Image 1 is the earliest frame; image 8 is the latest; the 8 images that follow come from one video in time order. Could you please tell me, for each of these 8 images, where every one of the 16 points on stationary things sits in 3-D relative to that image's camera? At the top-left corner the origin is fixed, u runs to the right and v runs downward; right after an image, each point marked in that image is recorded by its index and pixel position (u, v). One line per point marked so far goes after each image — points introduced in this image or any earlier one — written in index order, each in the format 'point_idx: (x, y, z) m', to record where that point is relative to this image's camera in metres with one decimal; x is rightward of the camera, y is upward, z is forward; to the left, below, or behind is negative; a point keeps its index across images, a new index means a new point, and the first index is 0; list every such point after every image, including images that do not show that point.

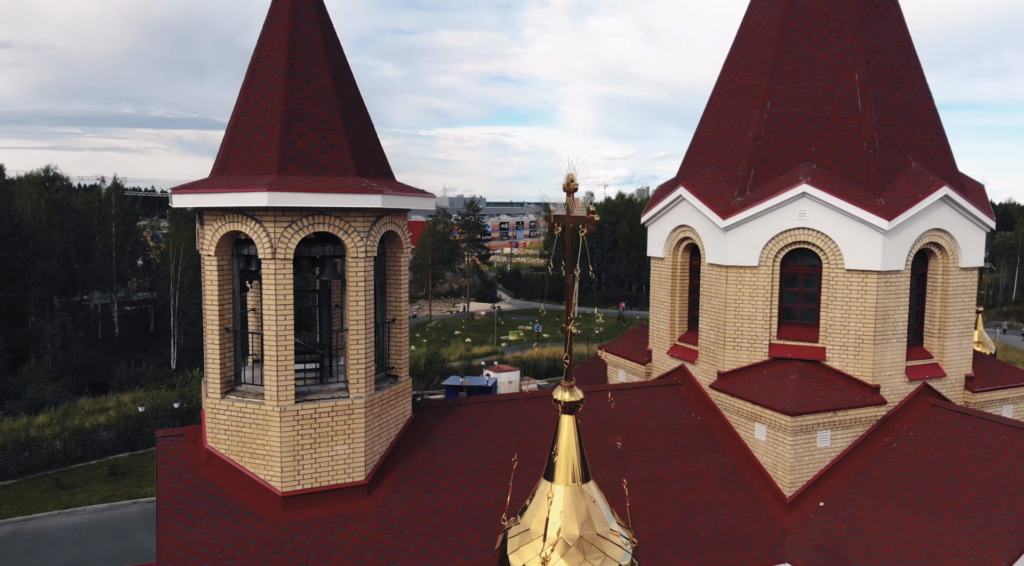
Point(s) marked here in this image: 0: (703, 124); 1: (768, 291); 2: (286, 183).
0: (+3.5, +3.0, +13.2) m
1: (+4.1, -0.1, +11.4) m
2: (-2.8, +1.2, +8.9) m
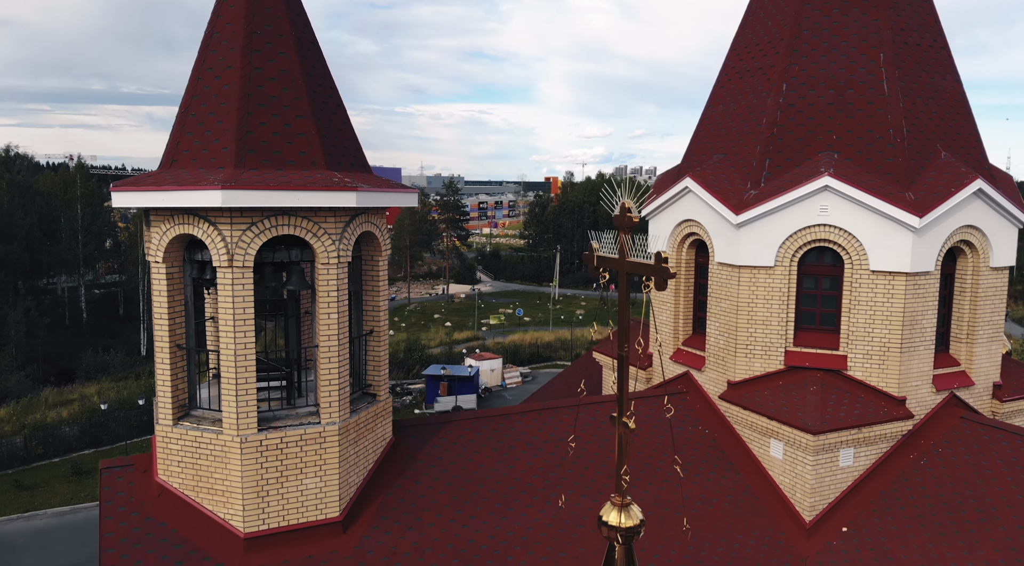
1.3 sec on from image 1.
0: (+3.4, +3.0, +12.1) m
1: (+4.0, -0.2, +10.4) m
2: (-2.9, +1.1, +7.7) m
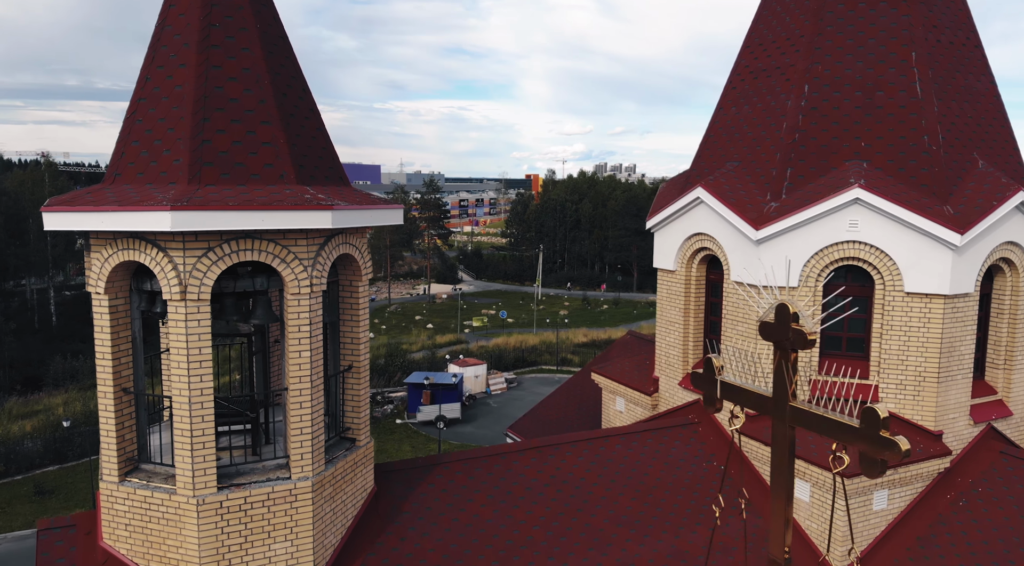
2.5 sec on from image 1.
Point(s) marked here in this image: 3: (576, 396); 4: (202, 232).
0: (+3.2, +2.7, +11.1) m
1: (+3.9, -0.5, +9.4) m
2: (-2.9, +0.8, +6.5) m
3: (+1.3, -2.3, +14.9) m
4: (-2.8, +0.5, +6.5) m
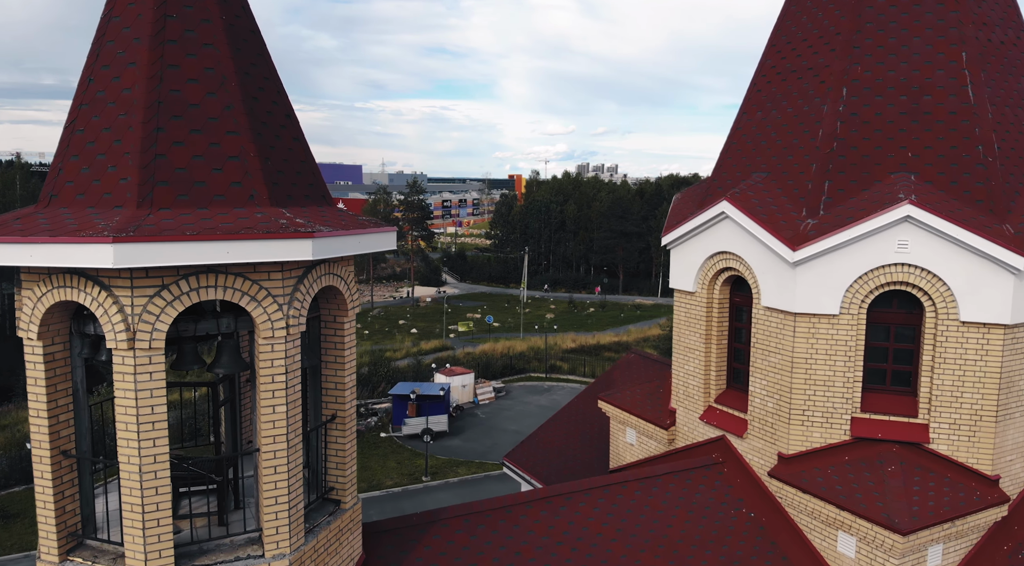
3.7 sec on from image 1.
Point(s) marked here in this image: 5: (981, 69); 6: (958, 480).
0: (+3.3, +2.4, +10.0) m
1: (+4.0, -0.8, +8.4) m
2: (-2.7, +0.4, +5.3) m
3: (+1.3, -2.6, +13.8) m
4: (-2.7, +0.1, +5.4) m
5: (+5.6, +2.6, +8.6) m
6: (+5.1, -2.2, +8.1) m
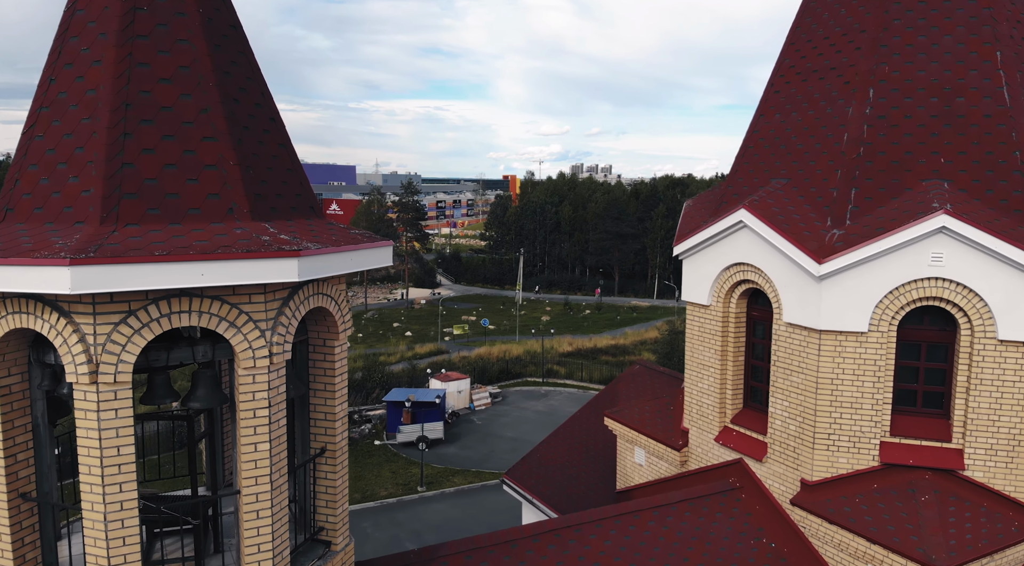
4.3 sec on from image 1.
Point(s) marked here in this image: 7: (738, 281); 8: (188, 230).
0: (+3.3, +2.2, +9.5) m
1: (+4.0, -0.9, +7.9) m
2: (-2.6, +0.3, +4.7) m
3: (+1.3, -2.8, +13.2) m
4: (-2.6, 0.0, +4.7) m
5: (+5.7, +2.4, +8.0) m
6: (+5.1, -2.4, +7.6) m
7: (+2.8, 0.0, +8.9) m
8: (-2.3, +0.4, +5.1) m
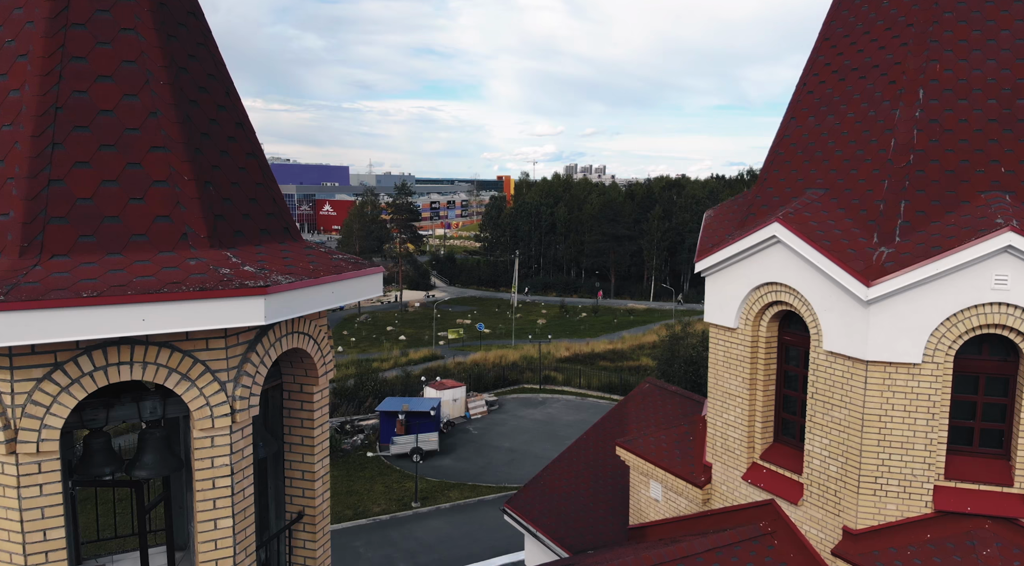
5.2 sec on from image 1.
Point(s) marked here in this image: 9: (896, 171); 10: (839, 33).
0: (+3.4, +2.0, +8.6) m
1: (+4.1, -1.2, +7.0) m
2: (-2.5, 0.0, +3.8) m
3: (+1.3, -3.1, +12.3) m
4: (-2.5, -0.3, +3.8) m
5: (+5.7, +2.2, +7.1) m
6: (+5.2, -2.6, +6.7) m
7: (+2.9, -0.2, +8.0) m
8: (-2.2, +0.1, +4.1) m
9: (+3.9, +1.1, +7.3) m
10: (+3.8, +2.9, +8.4) m
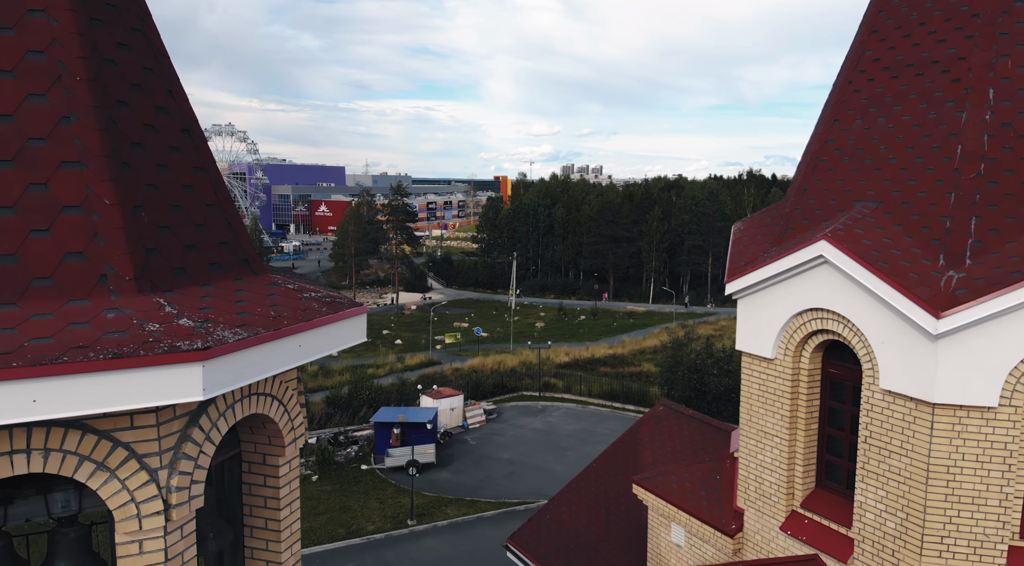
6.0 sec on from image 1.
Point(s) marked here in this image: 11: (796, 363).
0: (+3.4, +1.7, +7.6) m
1: (+4.2, -1.4, +6.0) m
2: (-2.4, -0.3, +2.8) m
3: (+1.4, -3.3, +11.3) m
4: (-2.4, -0.6, +2.8) m
5: (+5.8, +1.9, +6.2) m
6: (+5.3, -2.9, +5.7) m
7: (+3.0, -0.5, +7.0) m
8: (-2.1, -0.1, +3.1) m
9: (+4.0, +0.9, +6.3) m
10: (+3.9, +2.7, +7.4) m
11: (+2.9, -0.8, +7.2) m
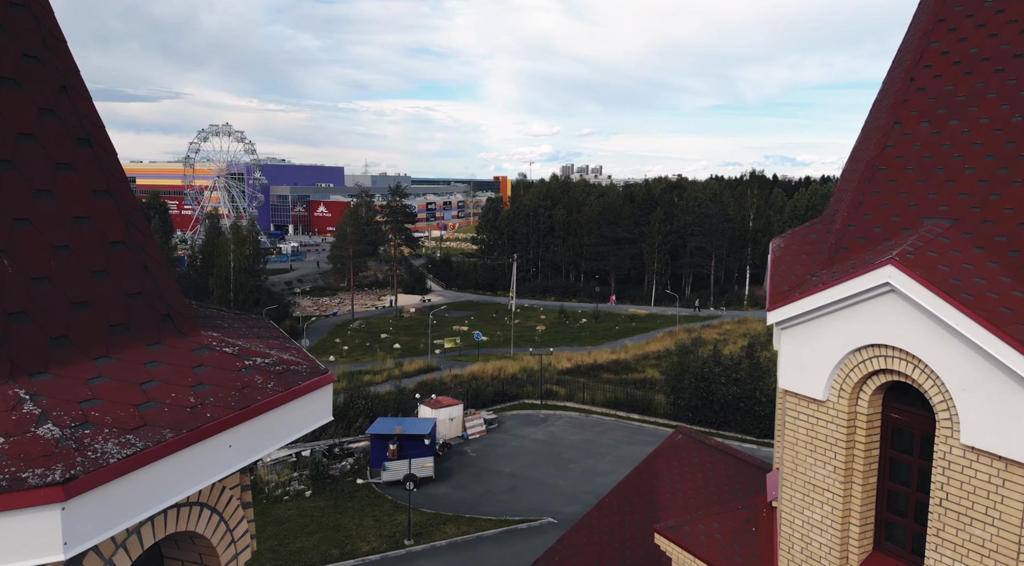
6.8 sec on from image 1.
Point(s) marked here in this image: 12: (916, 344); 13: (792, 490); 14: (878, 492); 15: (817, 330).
0: (+3.5, +1.4, +6.6) m
1: (+4.3, -1.7, +5.0) m
2: (-2.4, -0.5, +1.7) m
3: (+1.4, -3.6, +10.3) m
4: (-2.3, -0.8, +1.7) m
5: (+5.9, +1.6, +5.1) m
6: (+5.4, -3.1, +4.7) m
7: (+3.0, -0.7, +6.0) m
8: (-2.0, -0.4, +2.1) m
9: (+4.0, +0.6, +5.3) m
10: (+4.0, +2.4, +6.4) m
11: (+2.9, -1.1, +6.2) m
12: (+3.1, -0.5, +5.6) m
13: (+2.6, -1.9, +6.7) m
14: (+3.2, -1.8, +6.3) m
15: (+2.7, -0.4, +6.3) m
